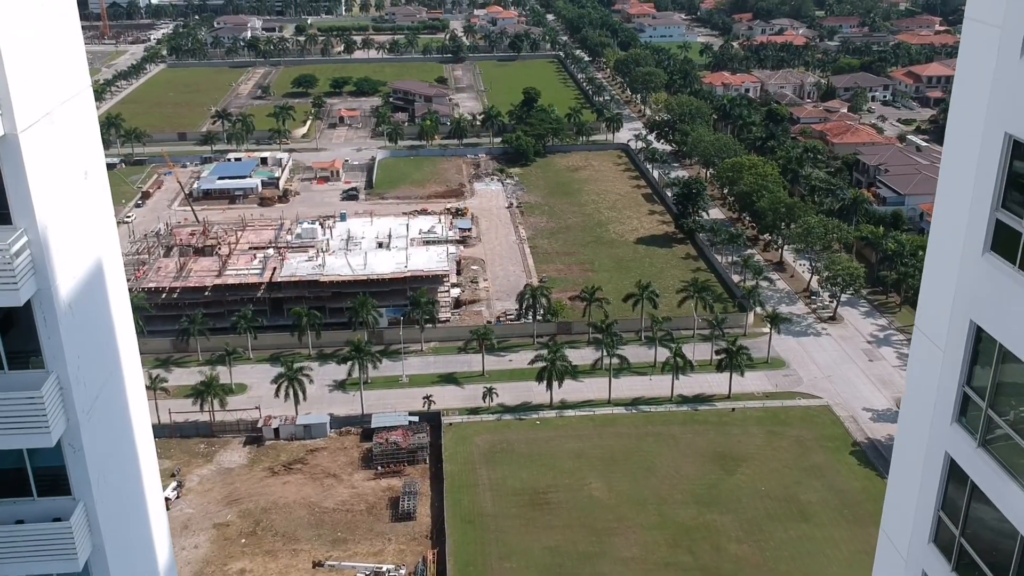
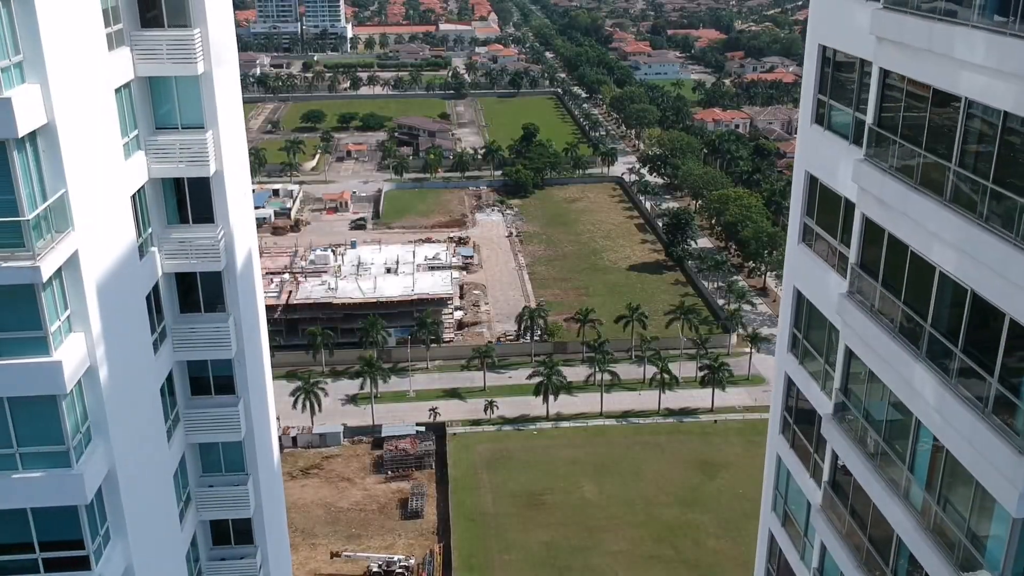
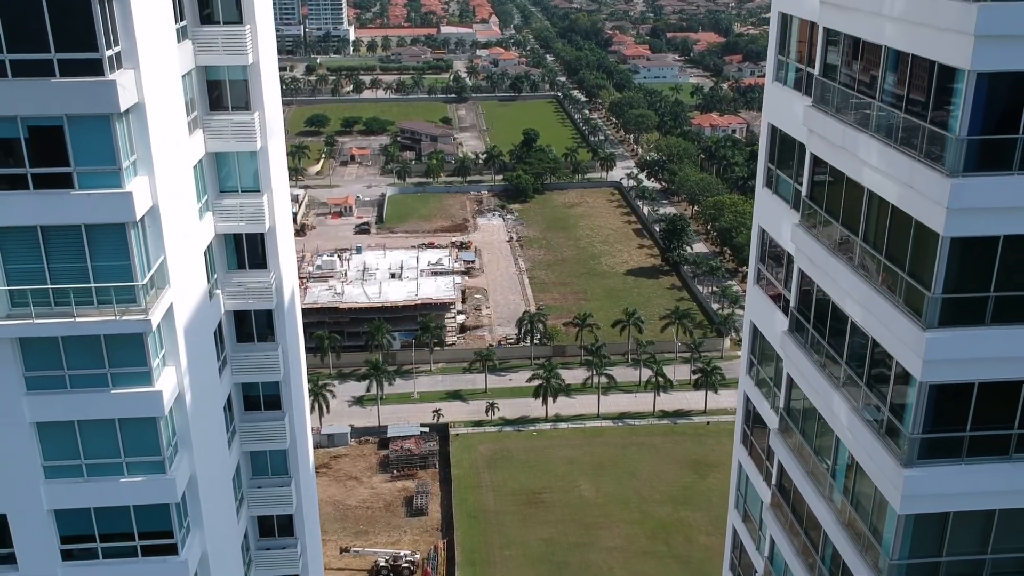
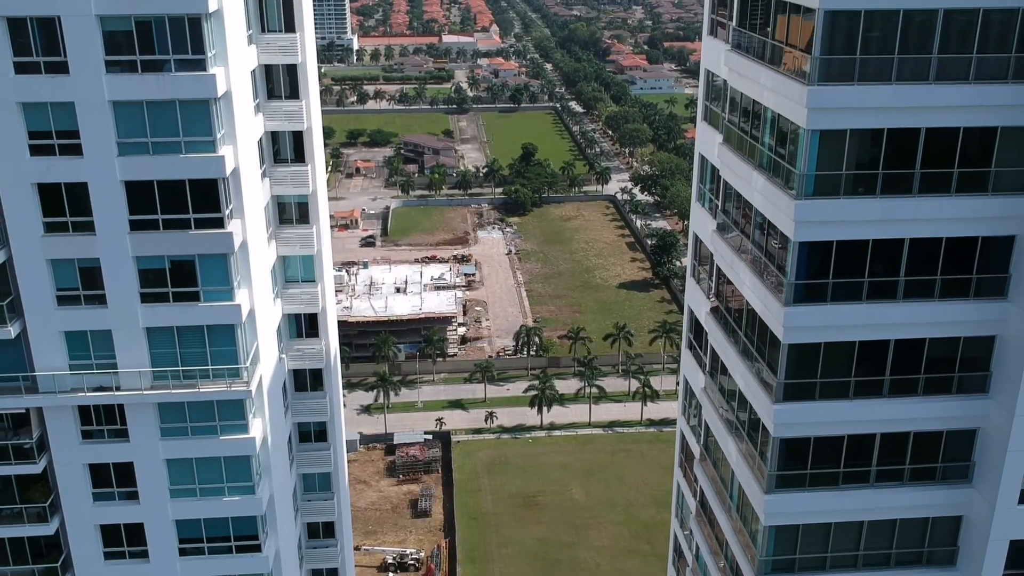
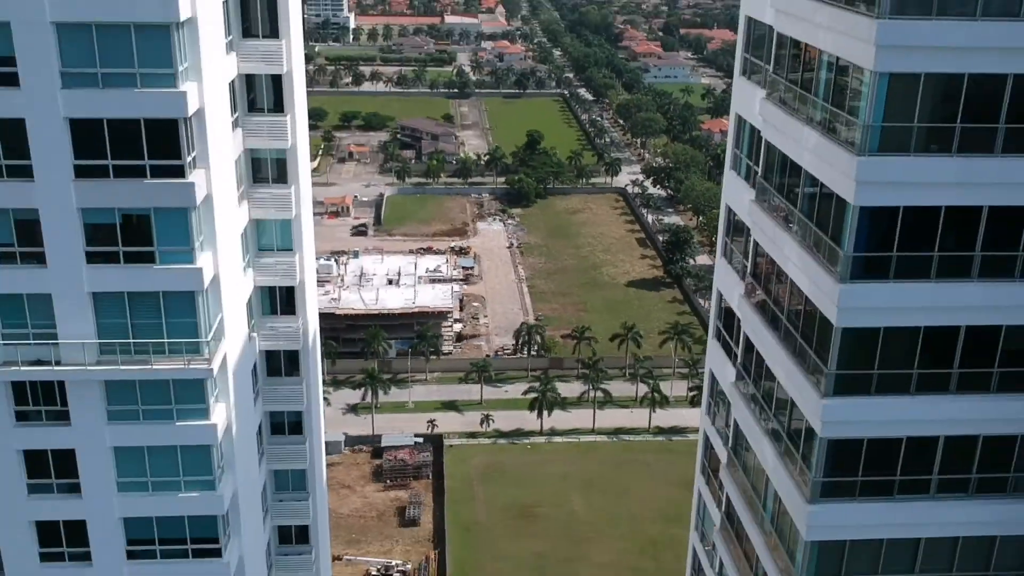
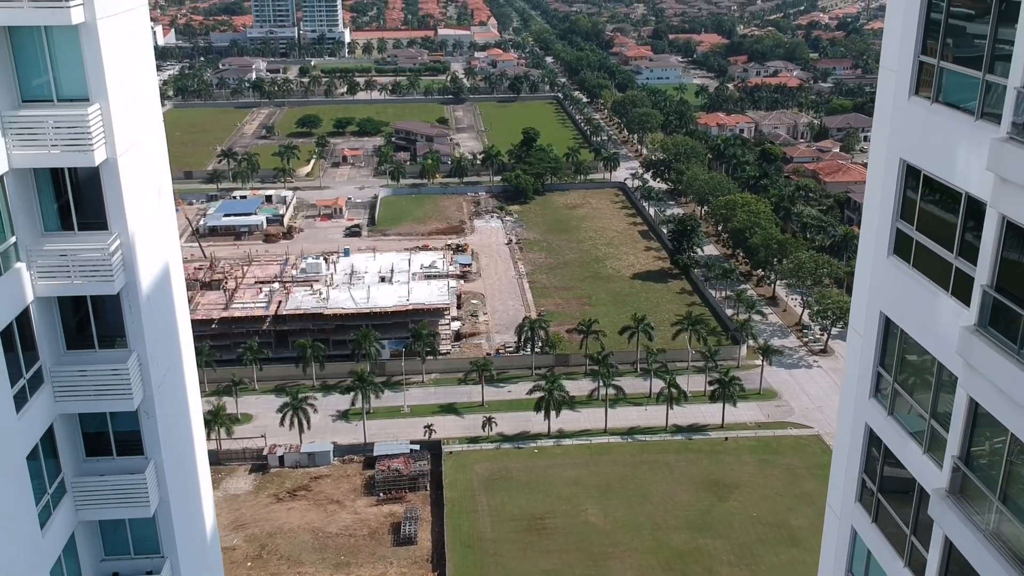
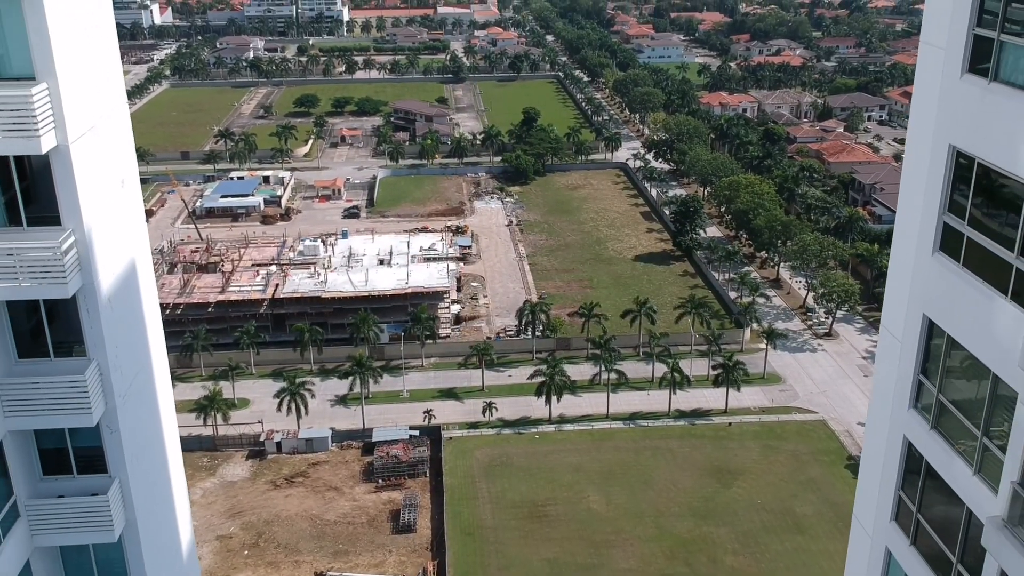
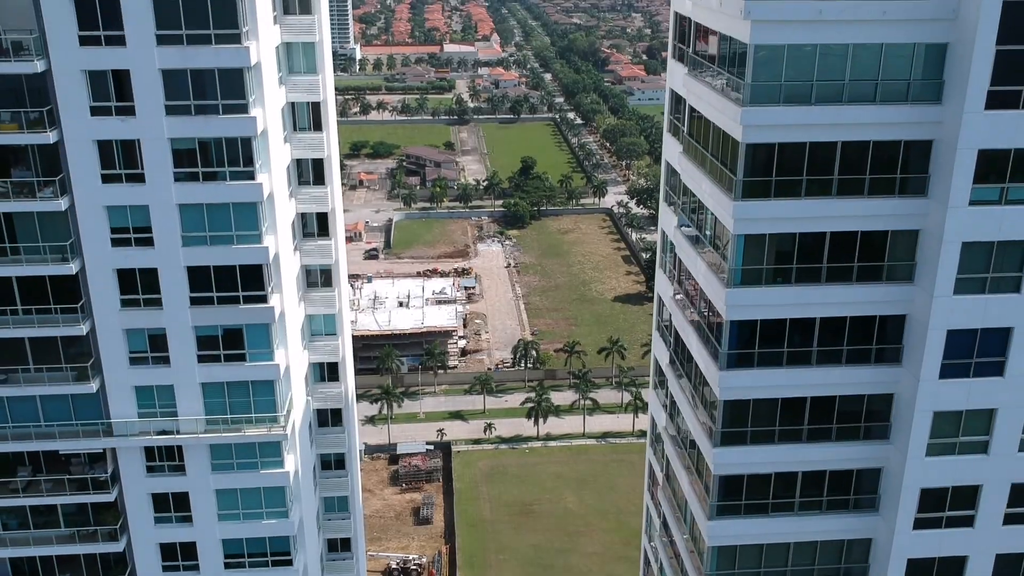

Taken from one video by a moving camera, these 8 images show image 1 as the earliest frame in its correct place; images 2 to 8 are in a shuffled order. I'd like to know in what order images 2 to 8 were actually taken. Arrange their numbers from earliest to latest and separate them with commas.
7, 6, 2, 3, 5, 4, 8
